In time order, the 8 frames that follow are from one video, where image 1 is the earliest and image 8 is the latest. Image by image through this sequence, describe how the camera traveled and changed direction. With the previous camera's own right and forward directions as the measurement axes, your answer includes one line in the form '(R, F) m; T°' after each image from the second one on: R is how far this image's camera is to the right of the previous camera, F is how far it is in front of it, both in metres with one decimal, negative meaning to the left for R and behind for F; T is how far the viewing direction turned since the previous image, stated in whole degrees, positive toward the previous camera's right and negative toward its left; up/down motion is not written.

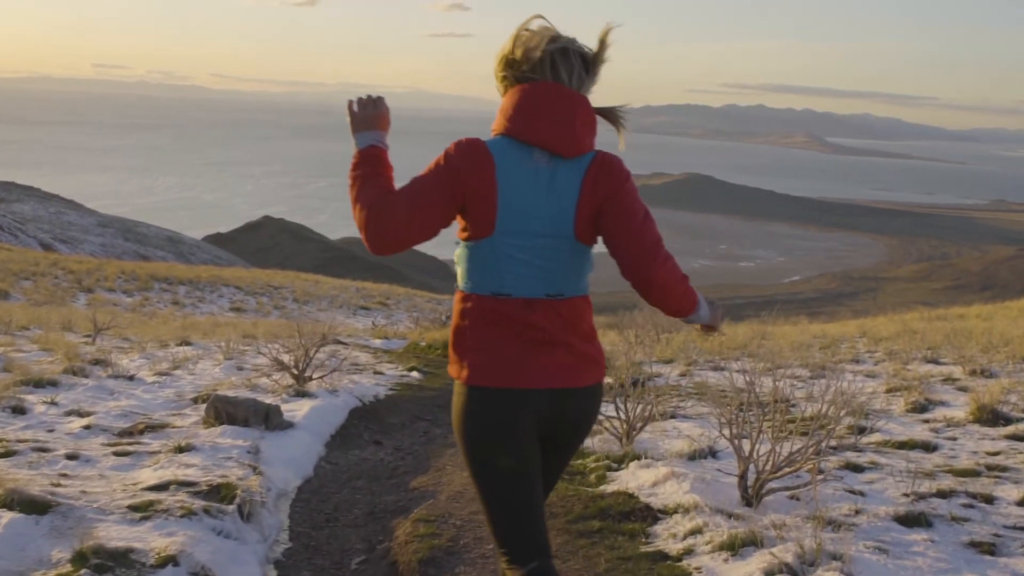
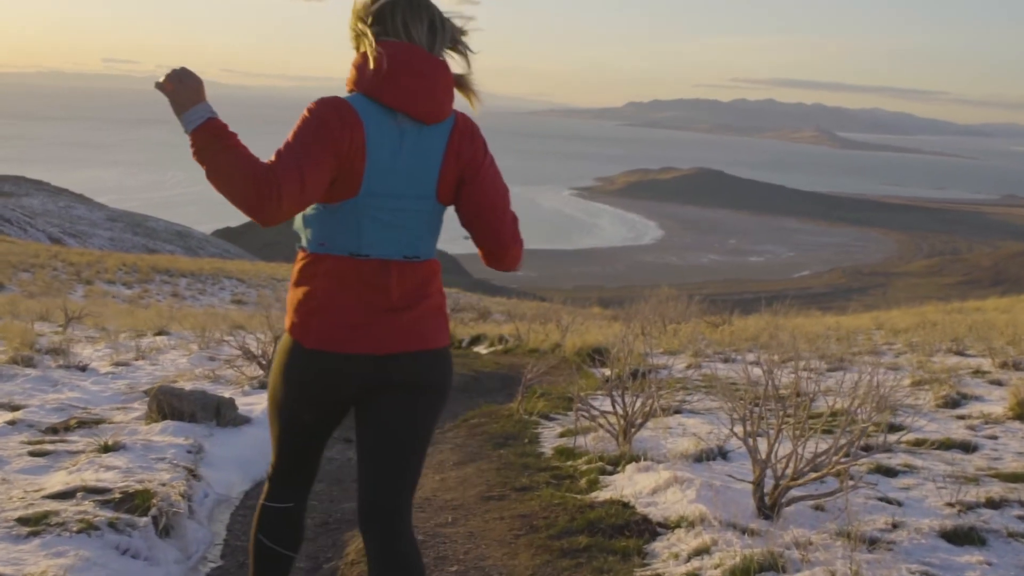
(+0.1, +0.7) m; -1°
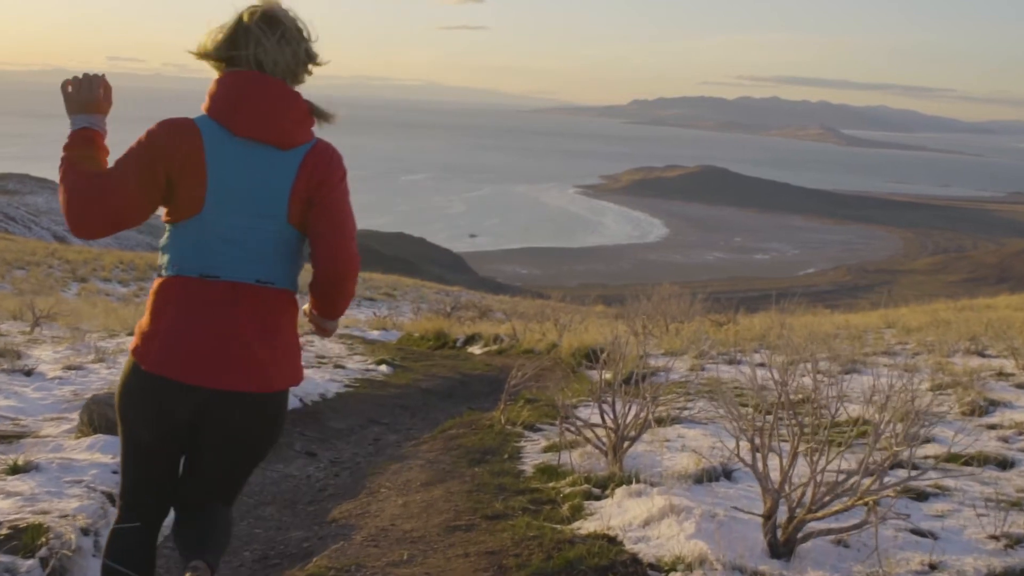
(+0.1, +0.6) m; 0°
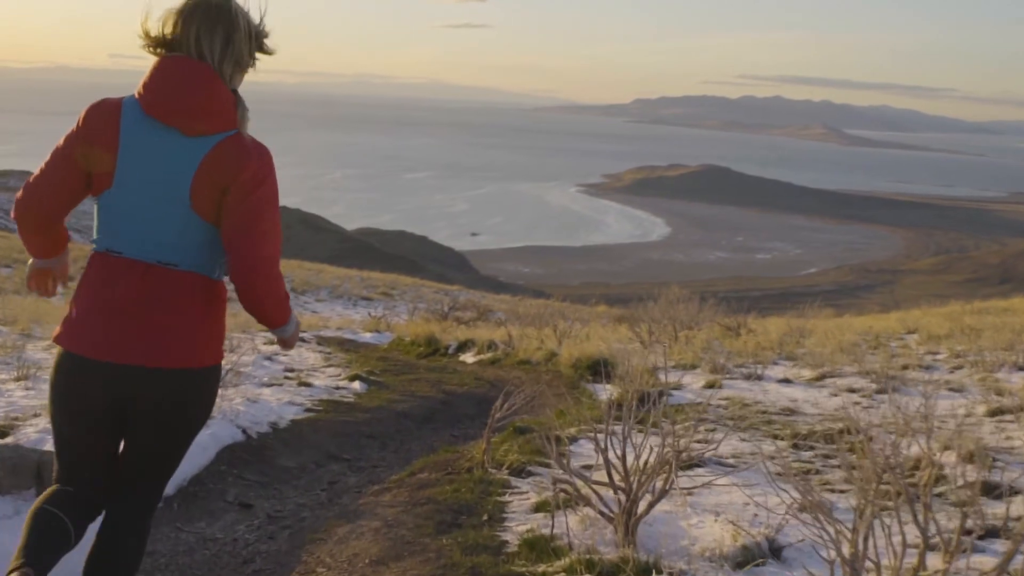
(+0.1, +1.0) m; 0°
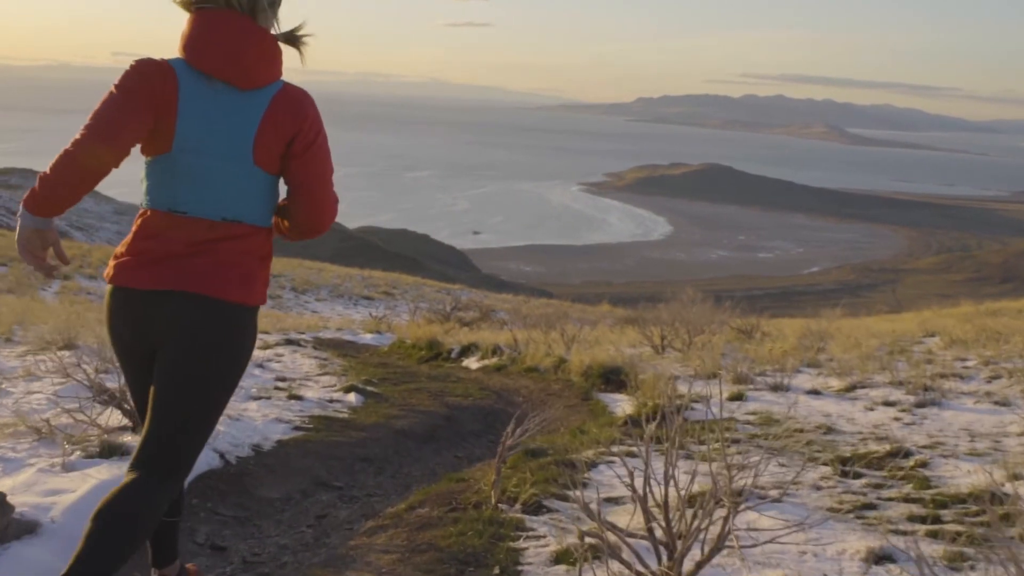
(0.0, +0.6) m; 0°
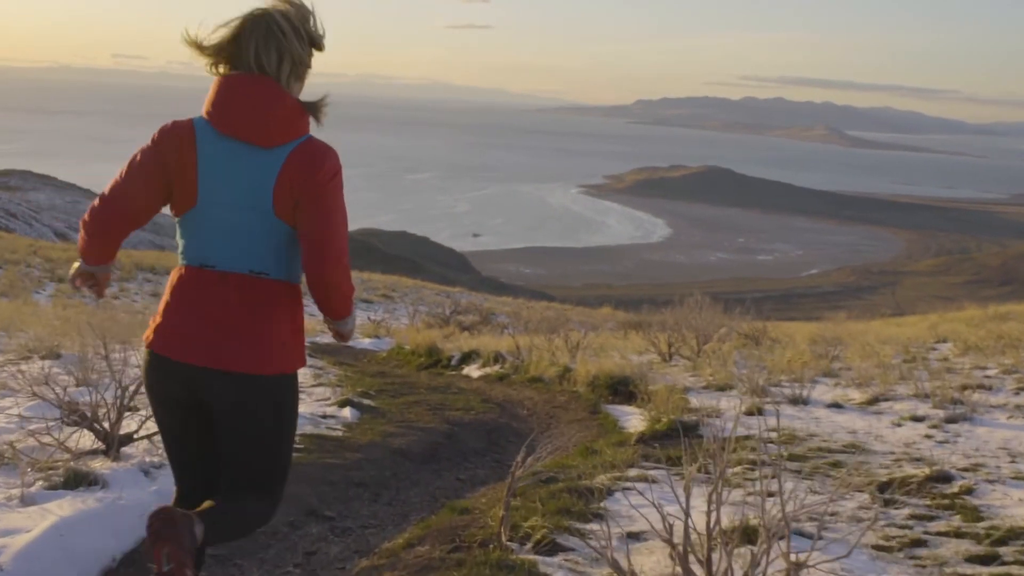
(0.0, +0.4) m; 0°
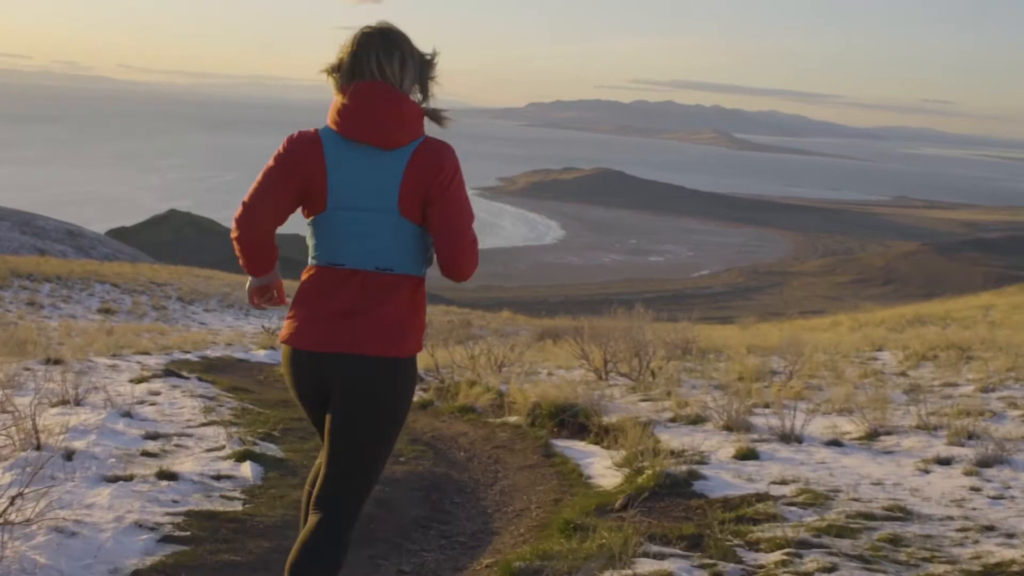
(-0.2, +1.3) m; +6°
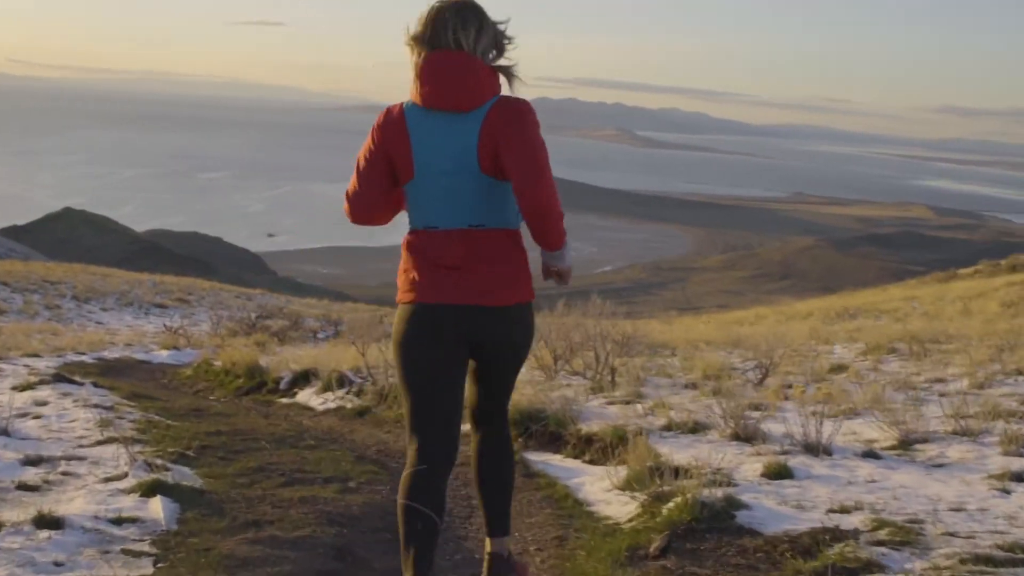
(-0.4, +1.1) m; +5°
